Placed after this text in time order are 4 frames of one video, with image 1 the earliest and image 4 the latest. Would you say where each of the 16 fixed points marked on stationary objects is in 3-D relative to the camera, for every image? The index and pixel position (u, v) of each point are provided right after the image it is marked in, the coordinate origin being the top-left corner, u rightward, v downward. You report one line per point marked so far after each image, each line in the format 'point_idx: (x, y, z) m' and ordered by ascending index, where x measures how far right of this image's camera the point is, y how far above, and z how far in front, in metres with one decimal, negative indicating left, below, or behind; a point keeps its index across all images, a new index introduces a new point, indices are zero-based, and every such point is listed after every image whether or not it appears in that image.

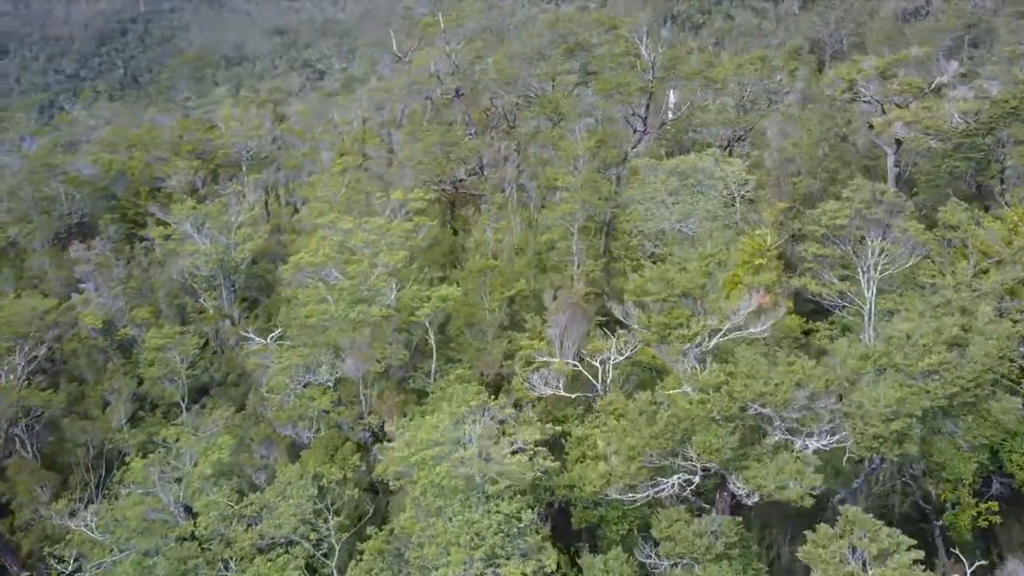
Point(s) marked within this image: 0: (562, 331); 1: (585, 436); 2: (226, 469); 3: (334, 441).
0: (+1.0, -0.9, +15.6) m
1: (+1.3, -2.7, +14.1) m
2: (-5.3, -3.4, +15.0) m
3: (-3.3, -2.8, +14.7) m
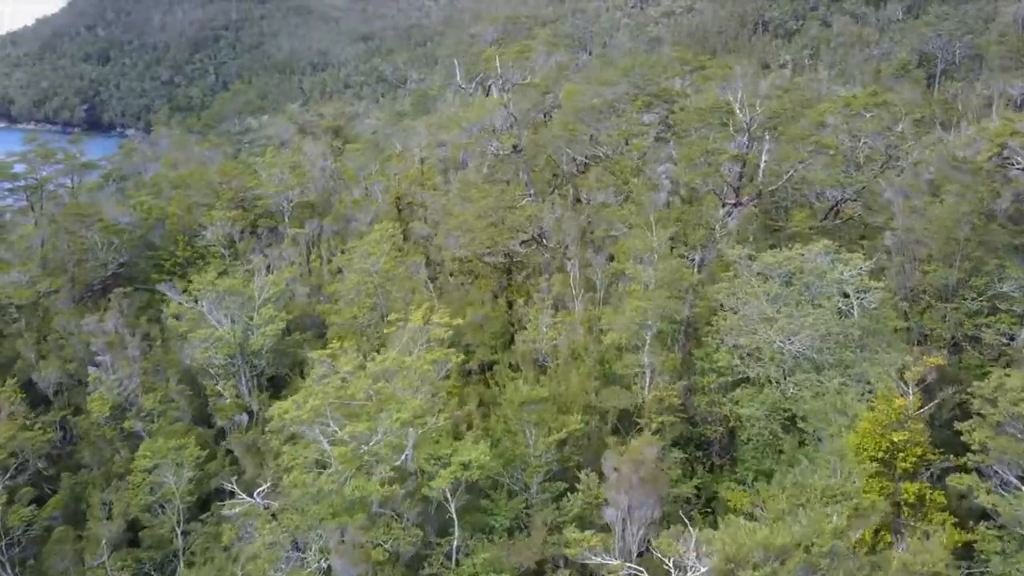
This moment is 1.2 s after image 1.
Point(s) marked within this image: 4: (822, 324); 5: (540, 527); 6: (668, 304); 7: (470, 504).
0: (+1.7, -3.3, +11.9) m
1: (+1.8, -5.1, +10.4) m
2: (-4.7, -5.6, +11.9) m
3: (-2.7, -5.1, +11.4) m
4: (+5.6, -0.7, +14.6) m
5: (+0.5, -3.9, +13.3) m
6: (+3.2, -0.3, +16.4) m
7: (-0.7, -3.8, +14.4) m
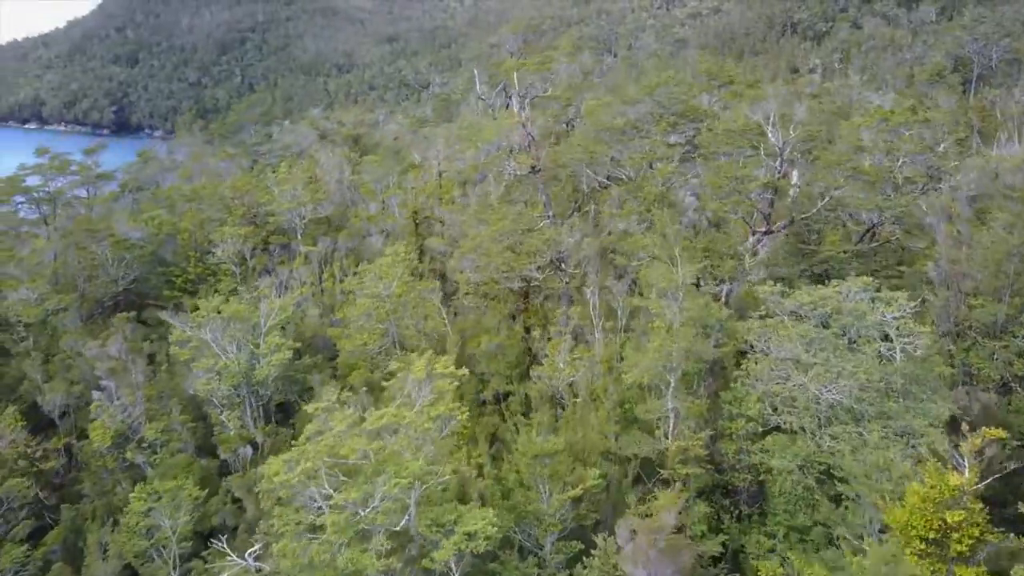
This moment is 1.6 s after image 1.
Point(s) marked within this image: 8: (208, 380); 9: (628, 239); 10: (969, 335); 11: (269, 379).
0: (+1.8, -4.0, +10.8) m
1: (+1.8, -5.8, +9.4) m
2: (-4.6, -6.3, +11.0) m
3: (-2.6, -5.8, +10.5) m
4: (+5.8, -1.4, +13.4) m
5: (+0.6, -4.6, +12.3) m
6: (+3.4, -1.0, +15.3) m
7: (-0.5, -4.5, +13.4) m
8: (-7.3, -2.2, +19.5) m
9: (+2.9, +1.4, +19.8) m
10: (+9.6, -1.0, +17.0) m
11: (-6.0, -2.2, +19.8) m
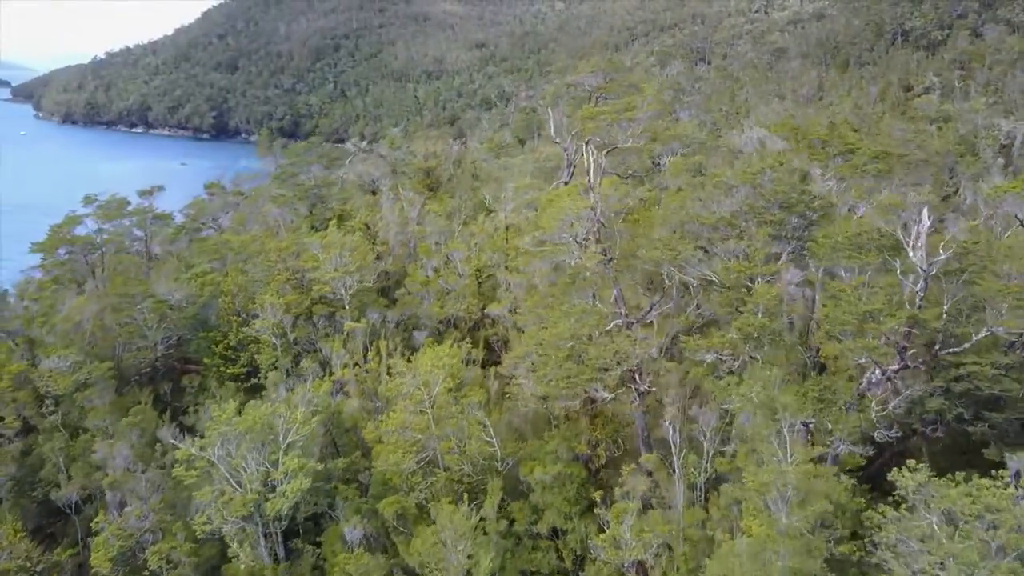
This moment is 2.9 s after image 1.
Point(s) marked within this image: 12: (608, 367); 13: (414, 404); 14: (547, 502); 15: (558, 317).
0: (+2.0, -6.5, +7.2) m
1: (+1.8, -8.3, +5.8) m
2: (-4.4, -8.6, +8.1) m
3: (-2.5, -8.2, +7.3) m
4: (+6.3, -4.0, +9.4) m
5: (+0.9, -7.1, +8.8) m
6: (+4.2, -3.6, +11.5) m
7: (-0.1, -7.0, +10.1) m
8: (-6.1, -4.5, +16.8) m
9: (+4.1, -1.2, +16.0) m
10: (+10.4, -3.8, +12.5) m
11: (-4.8, -4.6, +16.9) m
12: (+2.0, -1.6, +16.7) m
13: (-2.2, -2.6, +18.0) m
14: (+0.7, -4.5, +16.9) m
15: (+1.2, -0.7, +17.8) m
